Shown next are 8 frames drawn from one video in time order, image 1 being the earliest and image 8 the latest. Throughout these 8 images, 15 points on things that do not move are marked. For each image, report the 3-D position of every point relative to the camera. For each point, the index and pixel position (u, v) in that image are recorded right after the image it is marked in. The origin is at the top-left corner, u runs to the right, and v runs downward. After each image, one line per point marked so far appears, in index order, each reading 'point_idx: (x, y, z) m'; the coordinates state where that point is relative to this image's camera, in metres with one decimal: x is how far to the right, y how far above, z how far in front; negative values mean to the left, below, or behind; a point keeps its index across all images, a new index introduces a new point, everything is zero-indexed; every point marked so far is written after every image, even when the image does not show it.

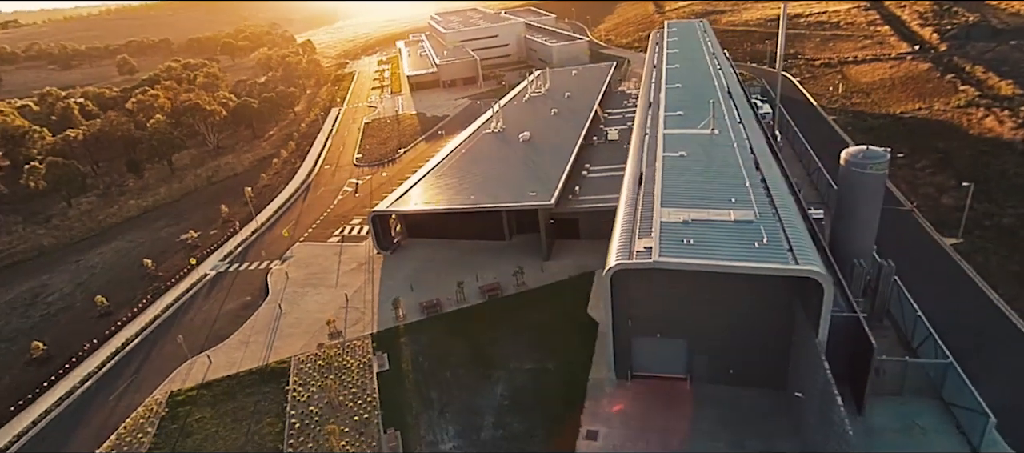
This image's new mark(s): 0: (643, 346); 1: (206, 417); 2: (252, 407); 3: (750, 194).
0: (+4.4, -4.0, +18.9) m
1: (-10.4, -6.5, +19.5) m
2: (-9.0, -6.3, +19.8) m
3: (+7.9, +1.1, +18.5) m
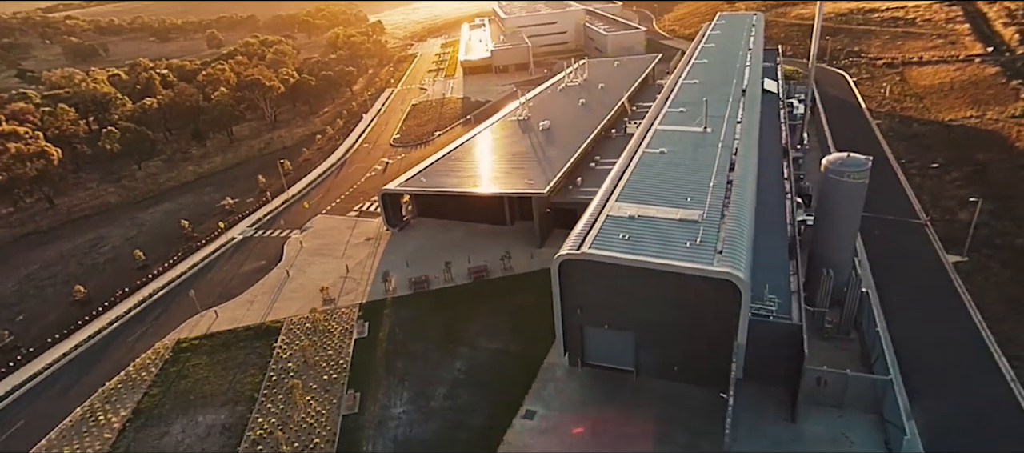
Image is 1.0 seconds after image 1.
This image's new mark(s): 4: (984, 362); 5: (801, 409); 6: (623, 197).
0: (+2.9, -3.8, +19.5) m
1: (-11.9, -5.3, +21.9) m
2: (-10.5, -5.2, +22.0) m
3: (+6.5, +1.0, +18.6) m
4: (+15.6, -4.5, +18.5) m
5: (+8.9, -5.6, +16.9) m
6: (+3.7, +1.0, +18.8) m
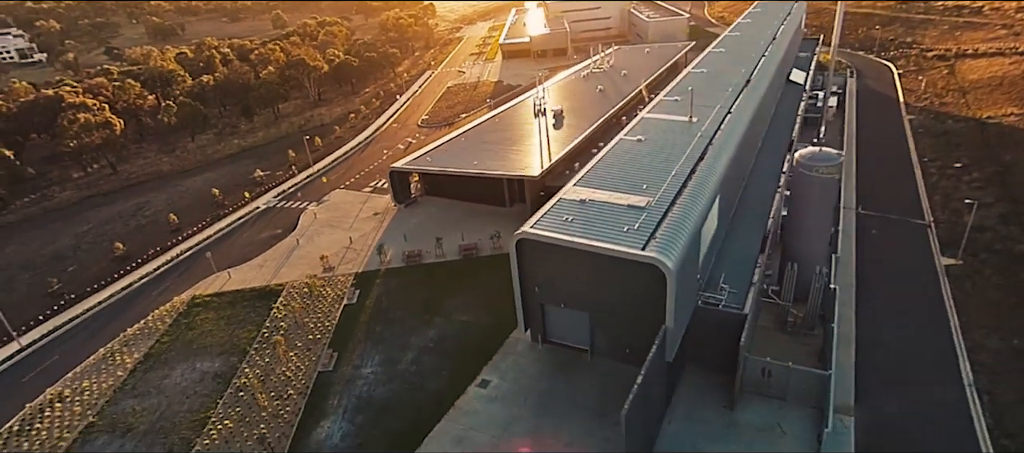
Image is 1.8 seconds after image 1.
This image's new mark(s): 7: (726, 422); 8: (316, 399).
0: (+1.5, -3.2, +20.4) m
1: (-13.0, -3.9, +24.3) m
2: (-11.6, -3.8, +24.3) m
3: (+5.3, +1.4, +19.0) m
4: (+14.0, -4.5, +18.1) m
5: (+7.1, -5.3, +17.3) m
6: (+2.4, +1.5, +19.5) m
7: (+6.5, -5.9, +16.8) m
8: (-6.6, -5.9, +19.4) m
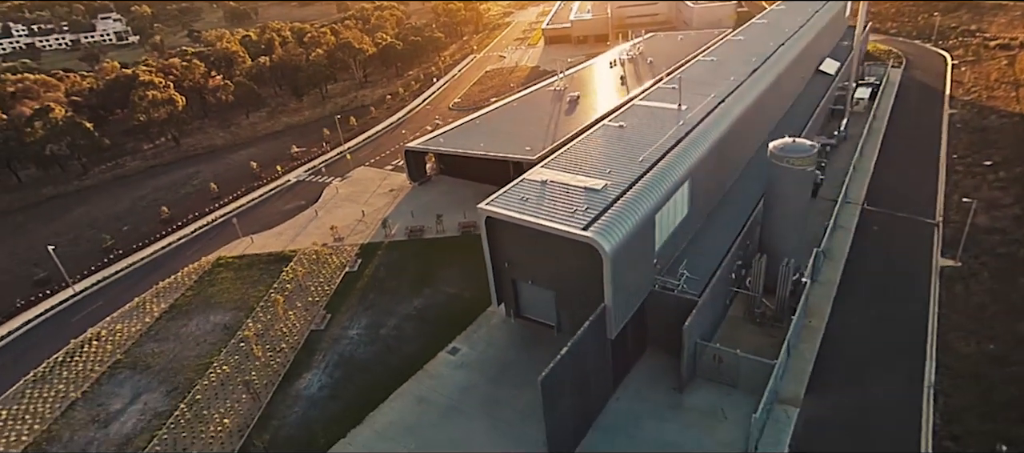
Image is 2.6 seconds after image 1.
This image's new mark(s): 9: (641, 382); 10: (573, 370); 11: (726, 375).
0: (+0.4, -2.4, +21.5) m
1: (-13.6, -2.4, +26.9) m
2: (-12.1, -2.4, +26.7) m
3: (+4.2, +2.0, +19.5) m
4: (+12.6, -4.4, +17.8) m
5: (+5.6, -4.9, +17.8) m
6: (+1.5, +2.2, +20.3) m
7: (+4.9, -5.5, +17.4) m
8: (-7.8, -4.8, +21.4) m
9: (+4.2, -5.1, +18.2) m
10: (+1.7, -3.8, +15.2) m
11: (+6.8, -4.7, +17.8) m
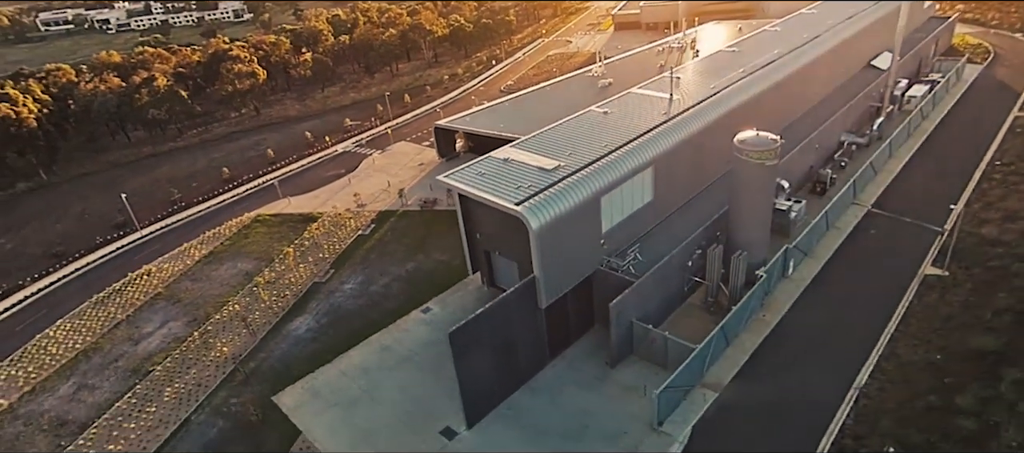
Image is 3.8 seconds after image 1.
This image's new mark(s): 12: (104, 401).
0: (-0.7, -1.4, +23.1) m
1: (-13.7, -0.2, +30.6) m
2: (-12.3, -0.4, +30.2) m
3: (+3.0, +2.6, +20.3) m
4: (+10.5, -4.4, +17.6) m
5: (+3.6, -4.4, +18.7) m
6: (+0.5, +3.1, +21.6) m
7: (+2.8, -4.9, +18.4) m
8: (-9.1, -3.2, +24.4) m
9: (+2.3, -4.5, +19.3) m
10: (-0.6, -3.1, +16.8) m
11: (+4.8, -4.3, +18.5) m
12: (-14.5, -6.2, +20.0) m
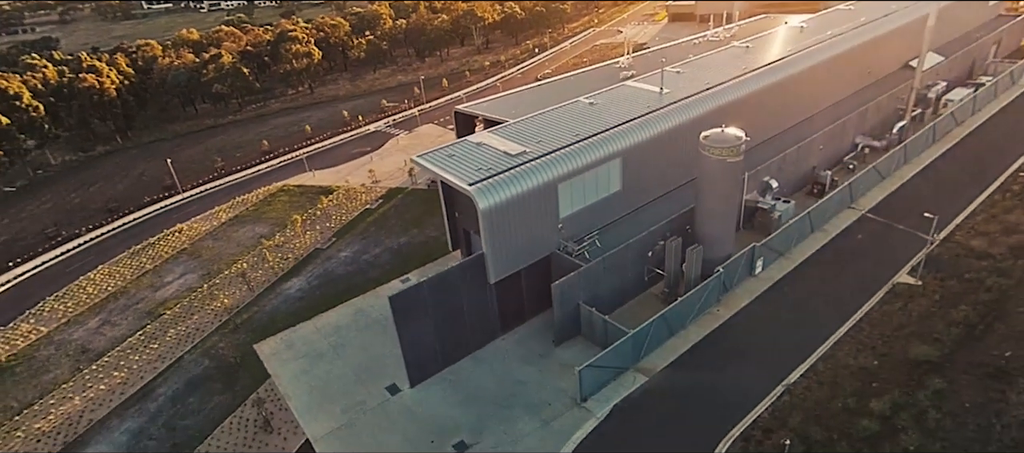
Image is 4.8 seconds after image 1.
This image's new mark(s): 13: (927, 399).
0: (-1.7, -0.6, +24.4) m
1: (-13.6, +1.6, +33.3) m
2: (-12.3, +1.4, +32.8) m
3: (+1.9, +3.2, +21.1) m
4: (+8.6, -4.3, +17.7) m
5: (+1.8, -3.9, +19.6) m
6: (-0.4, +3.8, +22.7) m
7: (+1.0, -4.4, +19.4) m
8: (-10.0, -1.8, +26.7) m
9: (+0.6, -3.9, +20.4) m
10: (-2.4, -2.3, +18.1) m
11: (+3.0, -3.8, +19.3) m
12: (-16.1, -4.5, +23.0) m
13: (+11.0, -4.6, +14.9) m
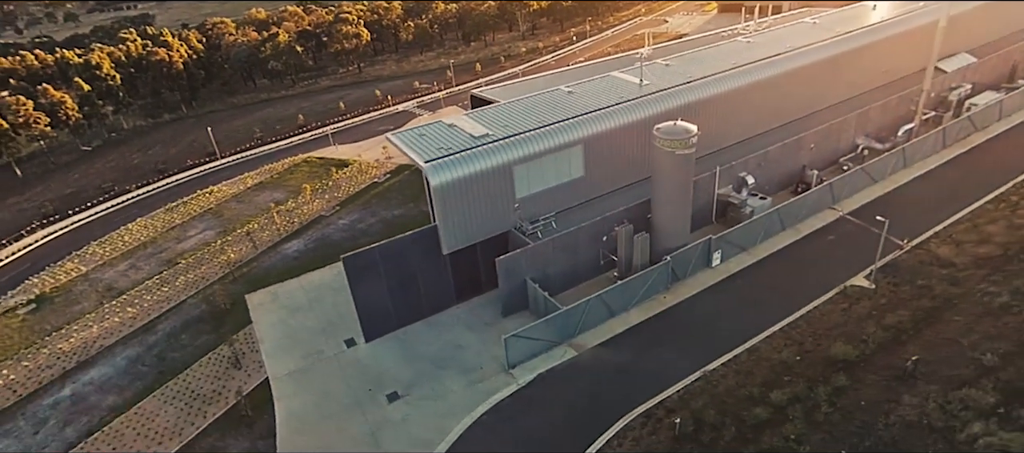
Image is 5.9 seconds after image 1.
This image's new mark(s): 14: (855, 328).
0: (-2.8, +0.5, +26.0) m
1: (-13.4, +3.7, +36.2) m
2: (-12.2, +3.3, +35.5) m
3: (+0.7, +3.9, +22.2) m
4: (+6.4, -4.1, +18.3) m
5: (0.0, -3.1, +20.9) m
6: (-1.4, +4.8, +24.0) m
7: (-0.9, -3.6, +20.9) m
8: (-10.8, -0.1, +29.2) m
9: (-1.2, -3.0, +21.8) m
10: (-4.3, -1.3, +19.9) m
11: (+1.1, -3.2, +20.5) m
12: (-17.4, -2.4, +26.3) m
13: (+8.5, -4.6, +15.3) m
14: (+10.9, -3.2, +17.9) m
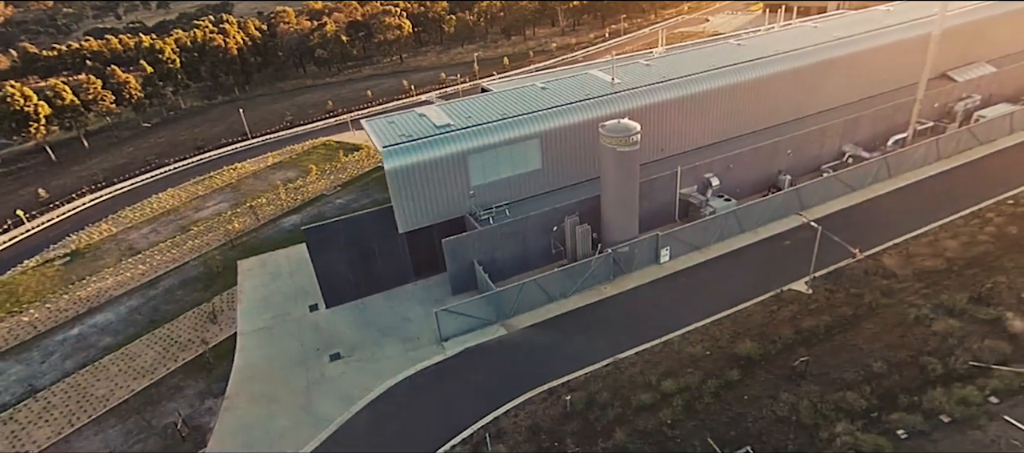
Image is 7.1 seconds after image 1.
0: (-4.1, +1.3, +27.6) m
1: (-13.3, +5.1, +38.9) m
2: (-12.2, +4.7, +38.1) m
3: (-0.8, +4.5, +23.5) m
4: (+4.0, -3.9, +19.1) m
5: (-2.1, -2.5, +22.4) m
6: (-2.7, +5.5, +25.5) m
7: (-3.0, -2.9, +22.4) m
8: (-11.7, +1.2, +31.7) m
9: (-3.1, -2.3, +23.4) m
10: (-6.3, -0.5, +21.8) m
11: (-1.0, -2.6, +21.8) m
12: (-18.7, -0.7, +29.6) m
13: (+5.7, -4.5, +15.9) m
14: (+8.5, -3.3, +18.2) m
